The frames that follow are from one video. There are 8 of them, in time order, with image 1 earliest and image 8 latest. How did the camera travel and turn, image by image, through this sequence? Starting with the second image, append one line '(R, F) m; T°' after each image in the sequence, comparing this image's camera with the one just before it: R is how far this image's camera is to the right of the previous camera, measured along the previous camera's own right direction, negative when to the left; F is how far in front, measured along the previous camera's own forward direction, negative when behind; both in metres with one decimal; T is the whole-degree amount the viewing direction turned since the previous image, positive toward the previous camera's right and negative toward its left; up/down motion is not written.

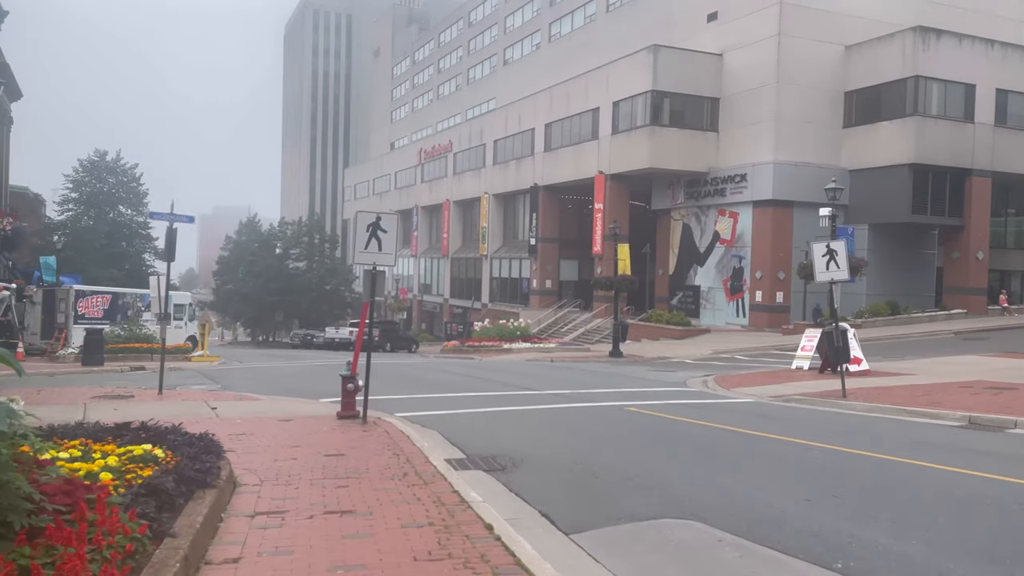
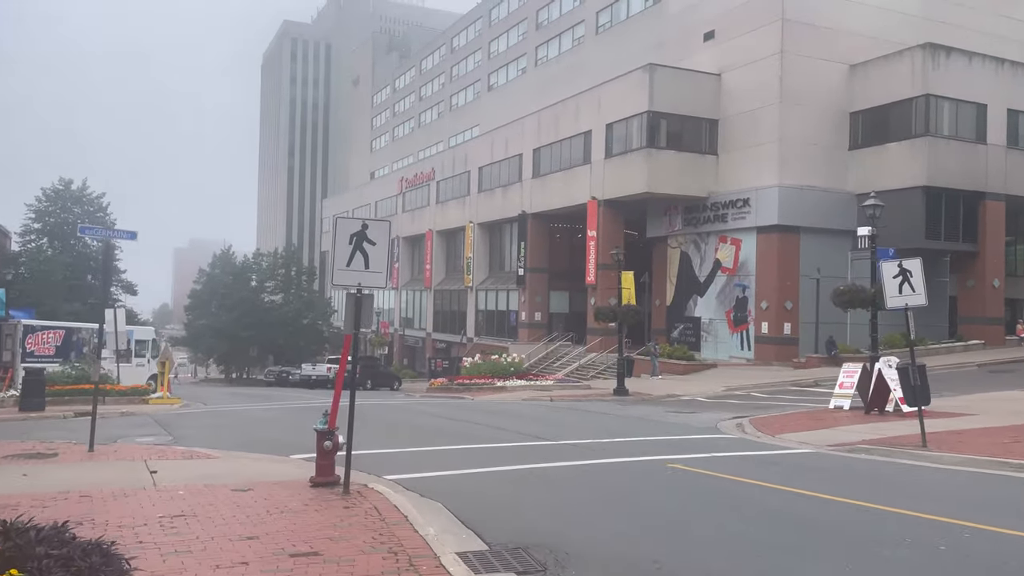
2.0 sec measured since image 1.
(-0.5, +2.2) m; +1°
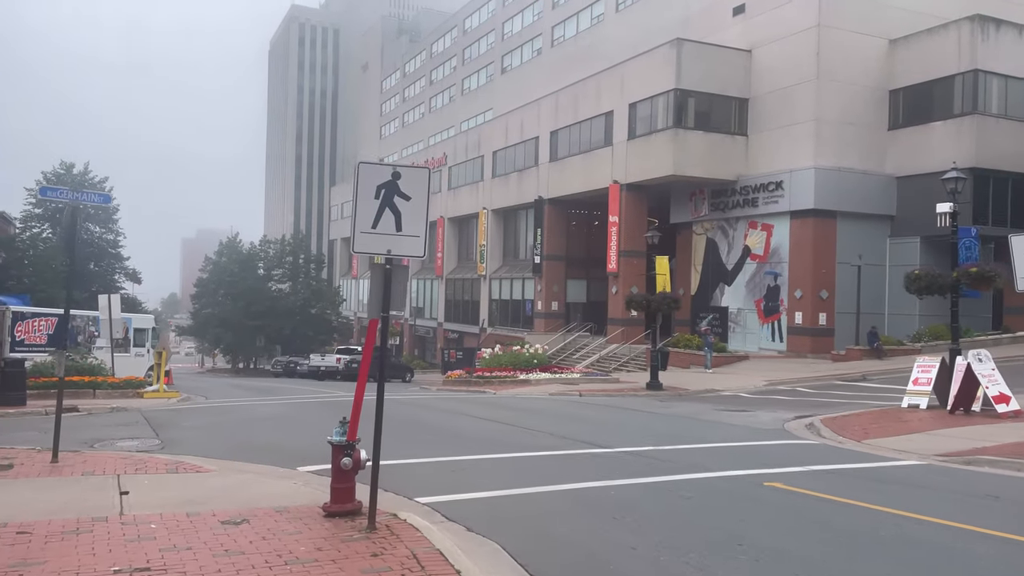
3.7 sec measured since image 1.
(-0.5, +1.9) m; 0°
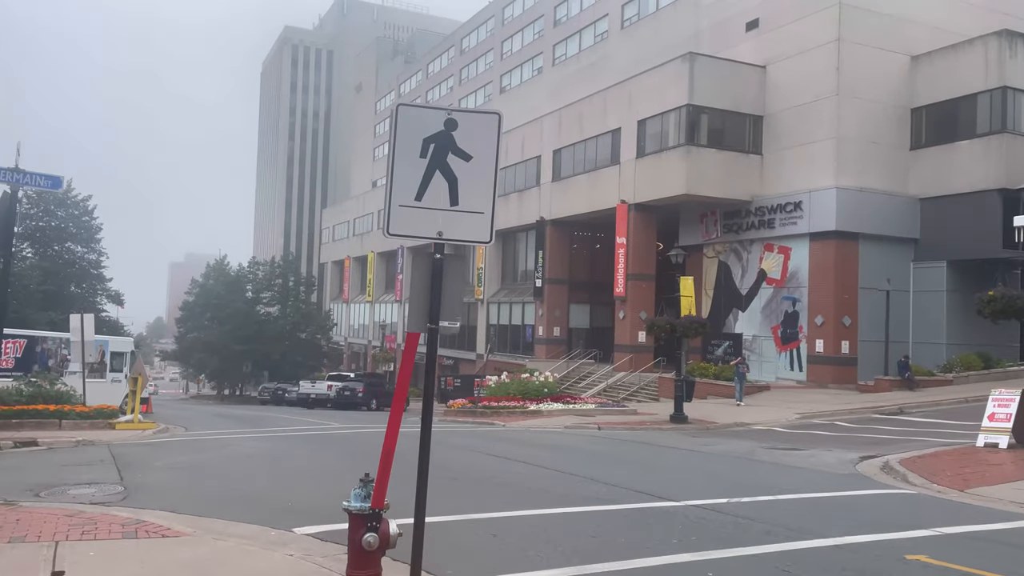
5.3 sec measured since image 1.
(-0.6, +1.8) m; +1°
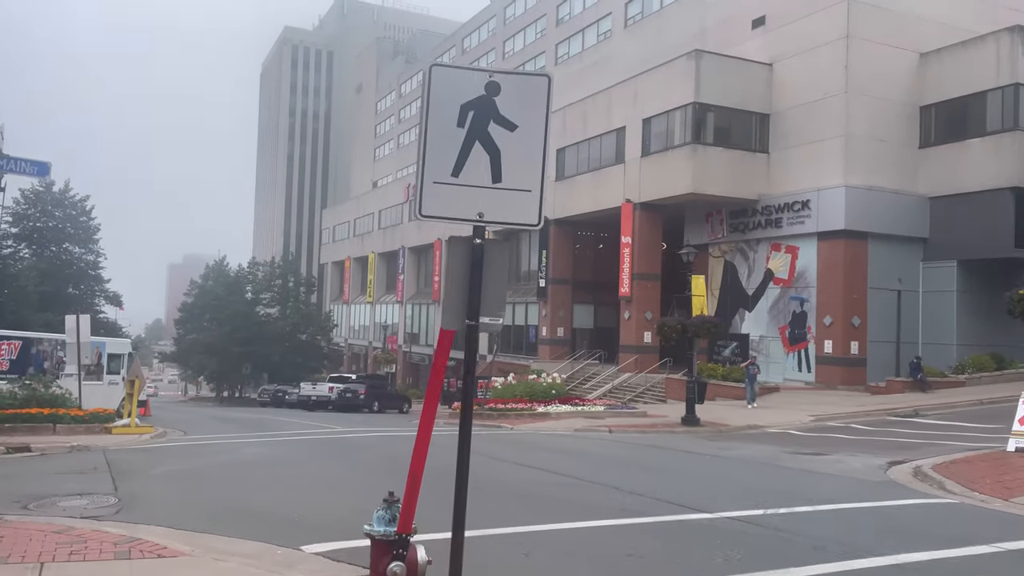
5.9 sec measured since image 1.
(-0.2, +0.5) m; 0°
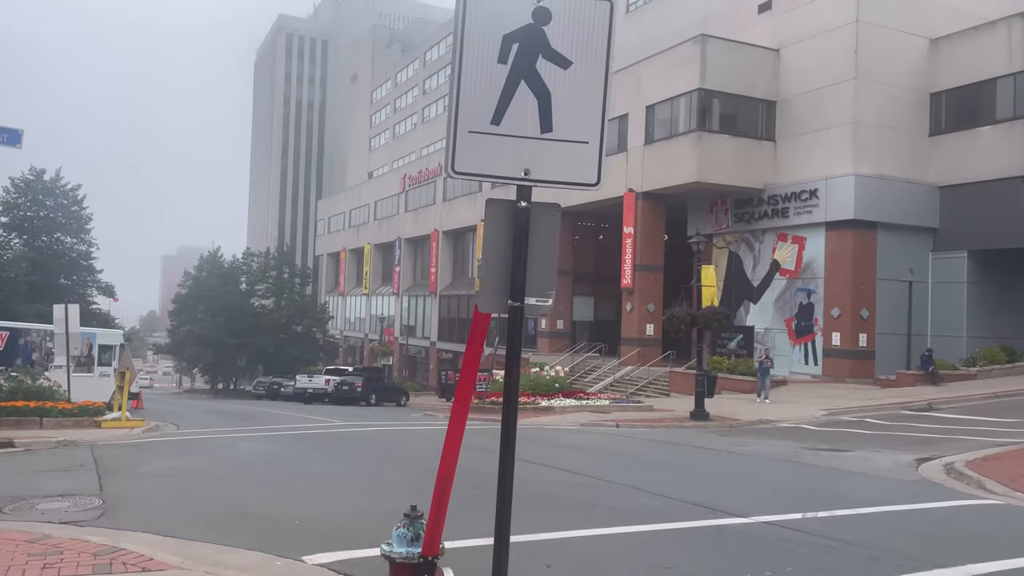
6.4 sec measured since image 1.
(-0.2, +0.7) m; 0°
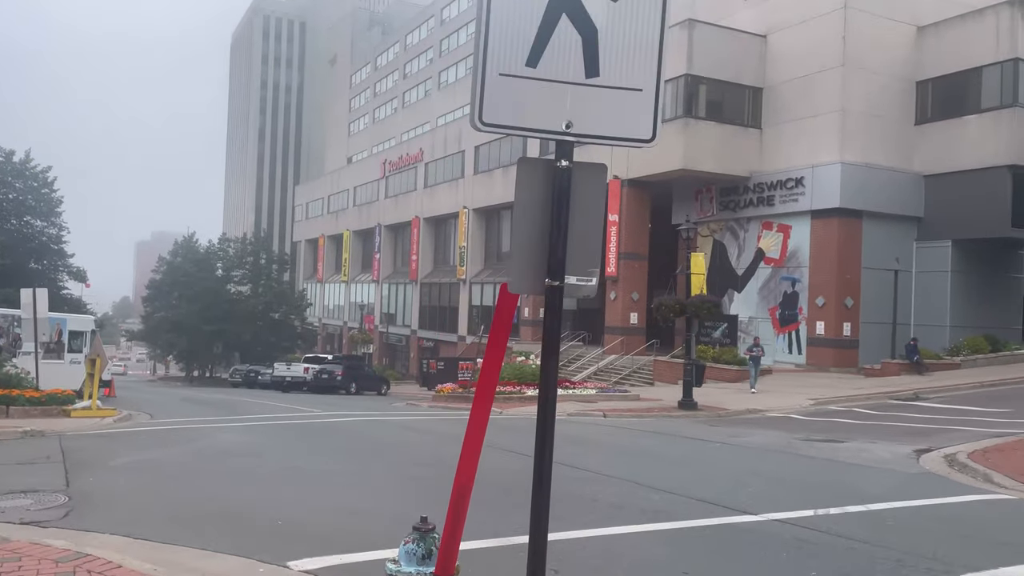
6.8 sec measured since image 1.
(-0.2, +0.5) m; +2°
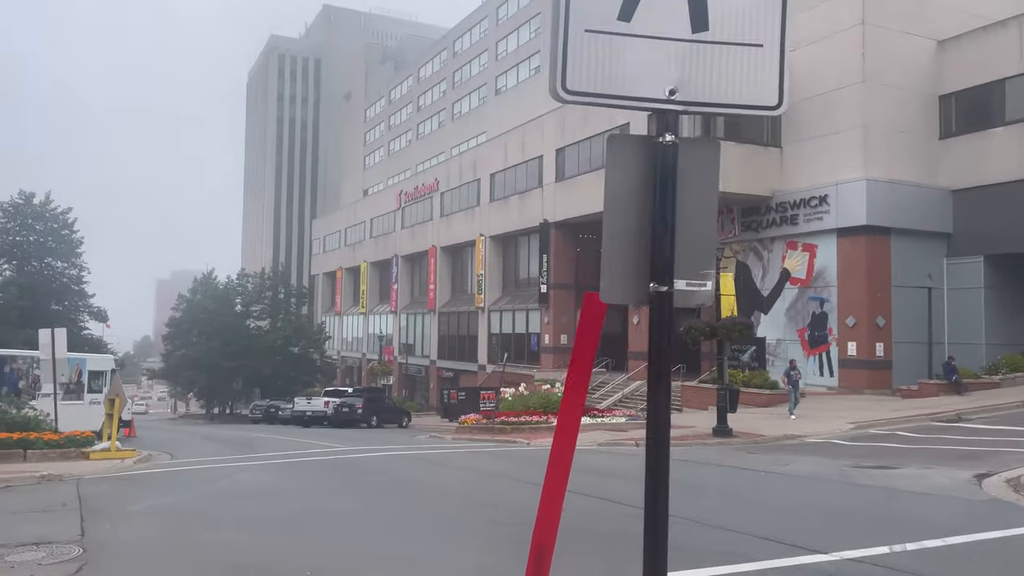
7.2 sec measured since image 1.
(-0.2, +0.5) m; -1°
